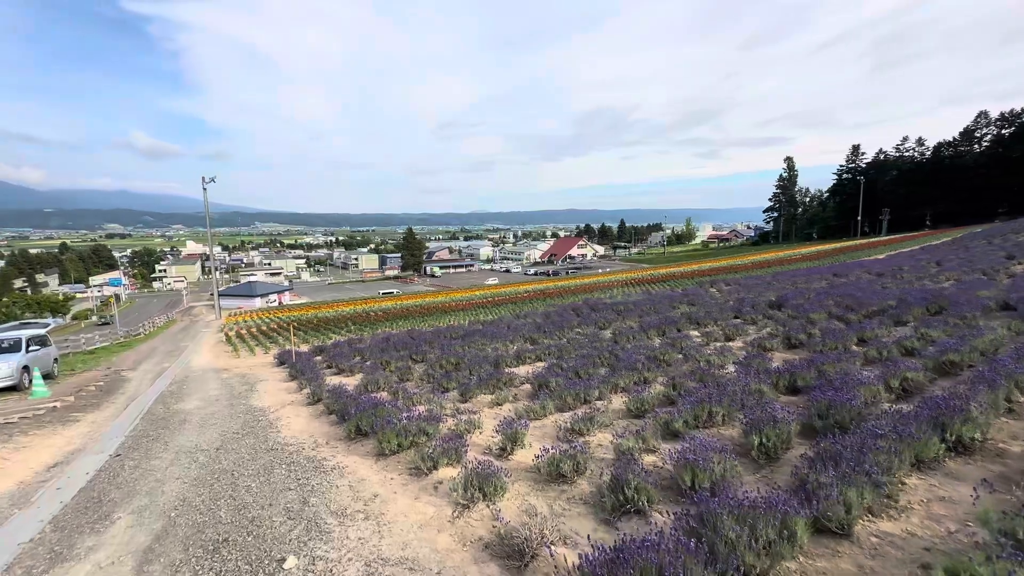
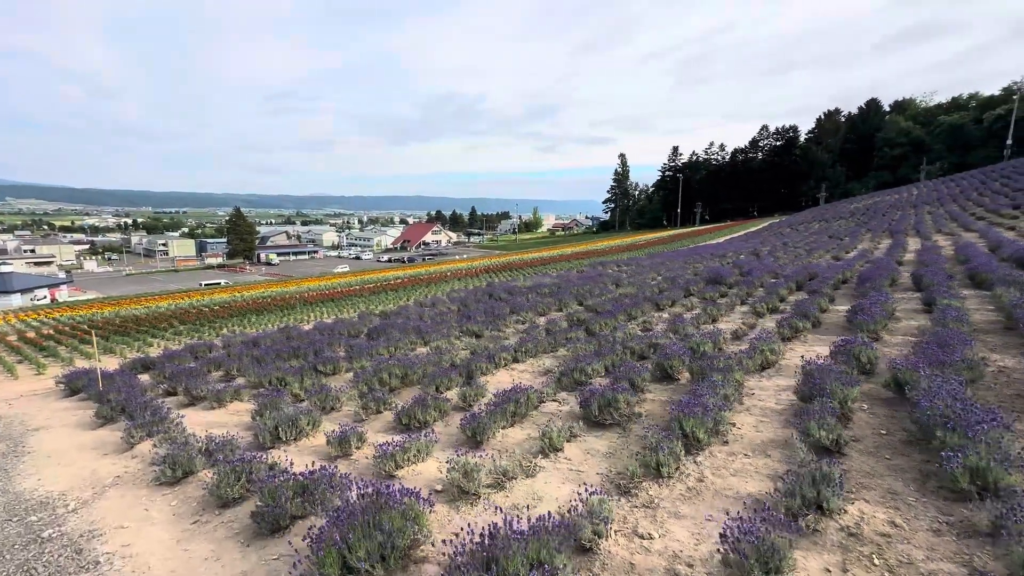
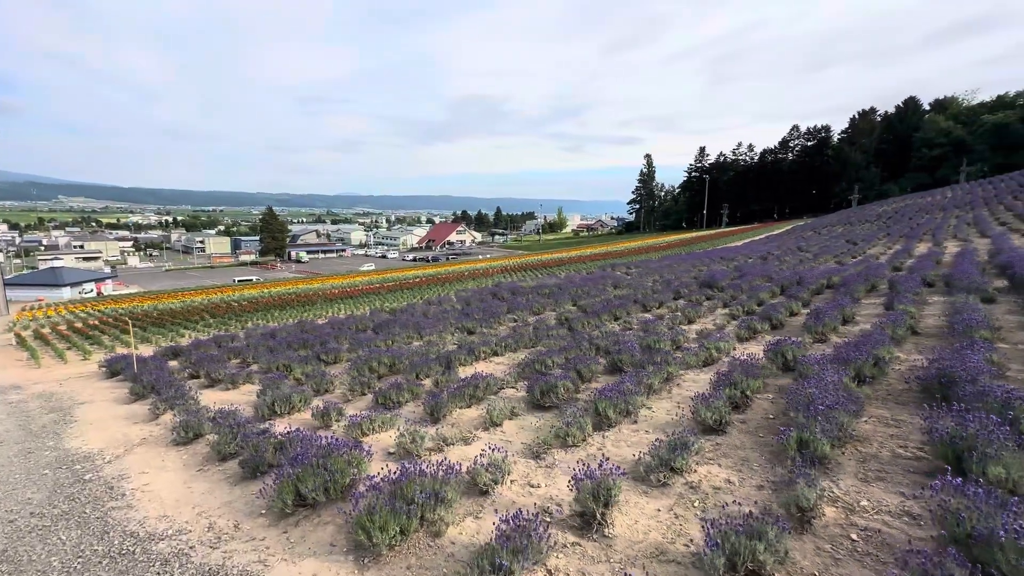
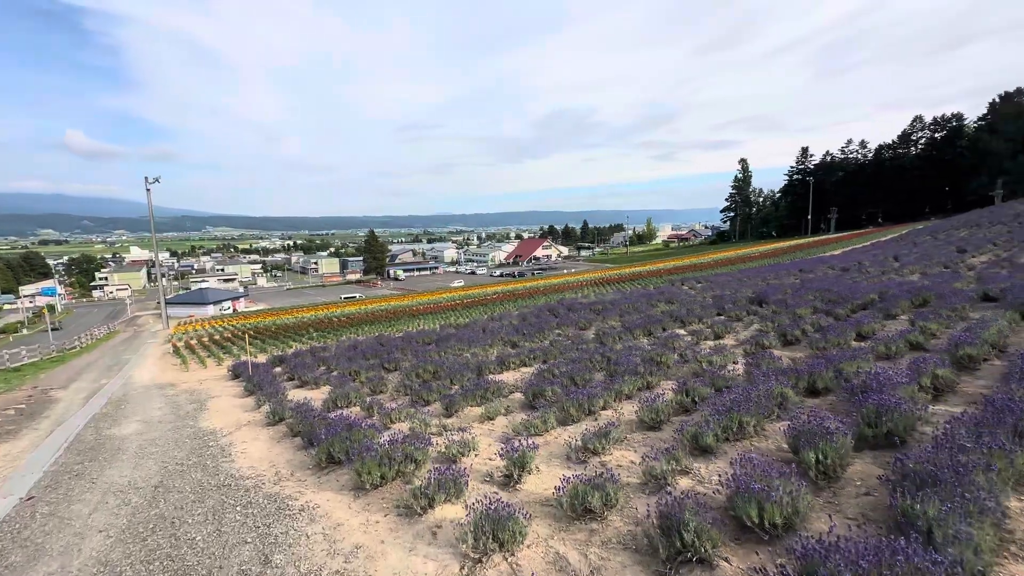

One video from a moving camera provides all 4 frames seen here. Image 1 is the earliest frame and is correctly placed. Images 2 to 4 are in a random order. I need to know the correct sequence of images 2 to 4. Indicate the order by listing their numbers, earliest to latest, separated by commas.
4, 3, 2
